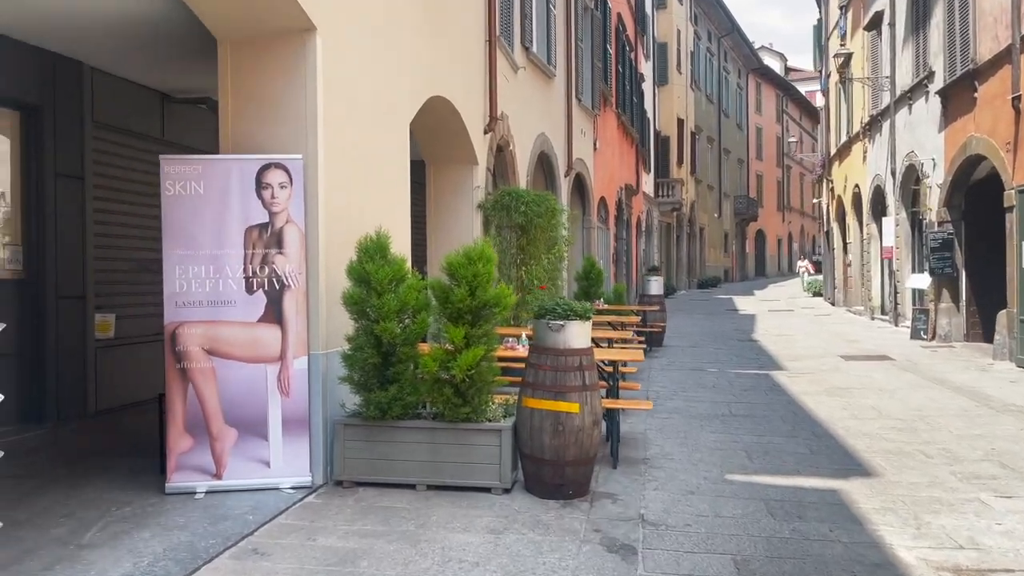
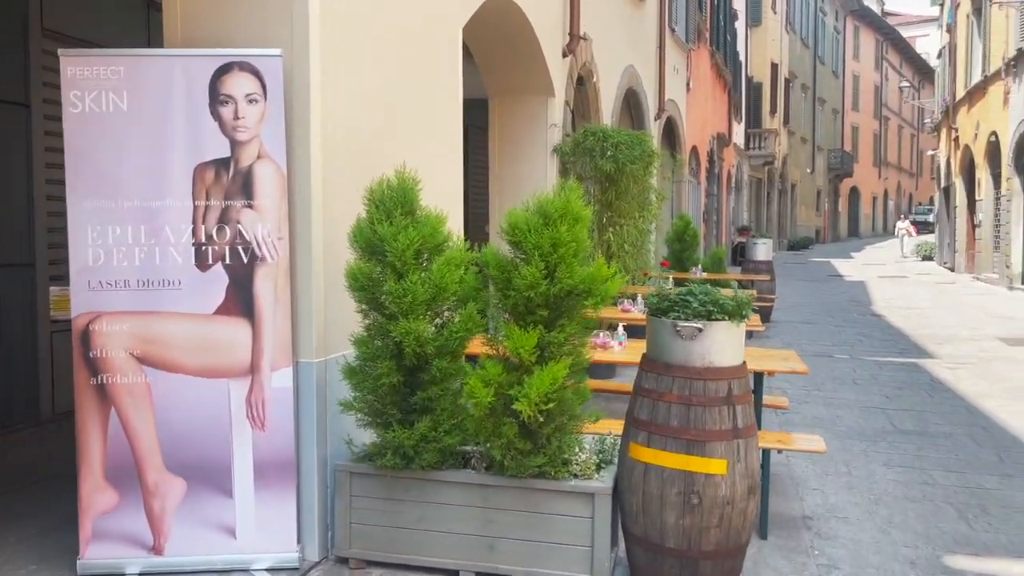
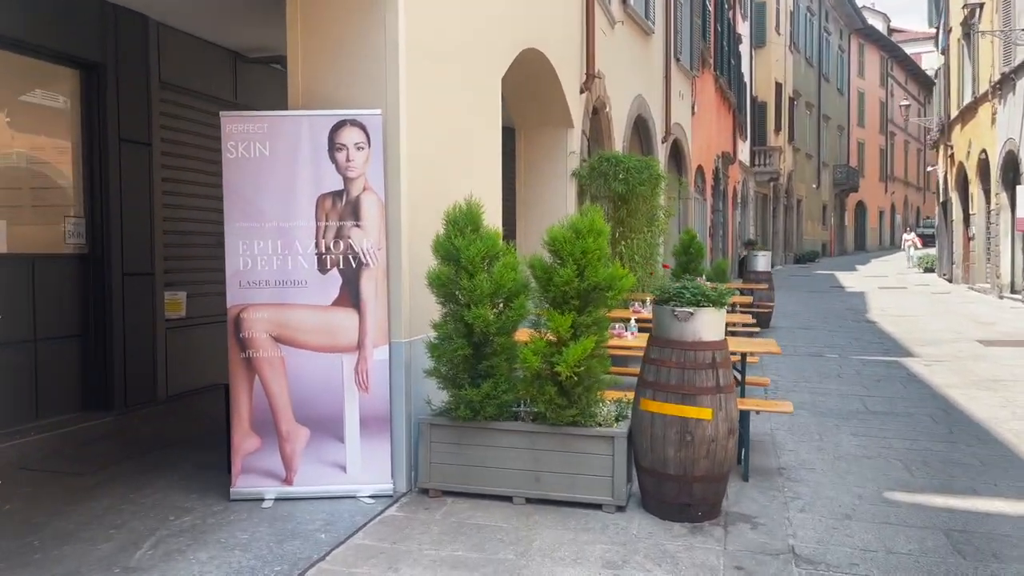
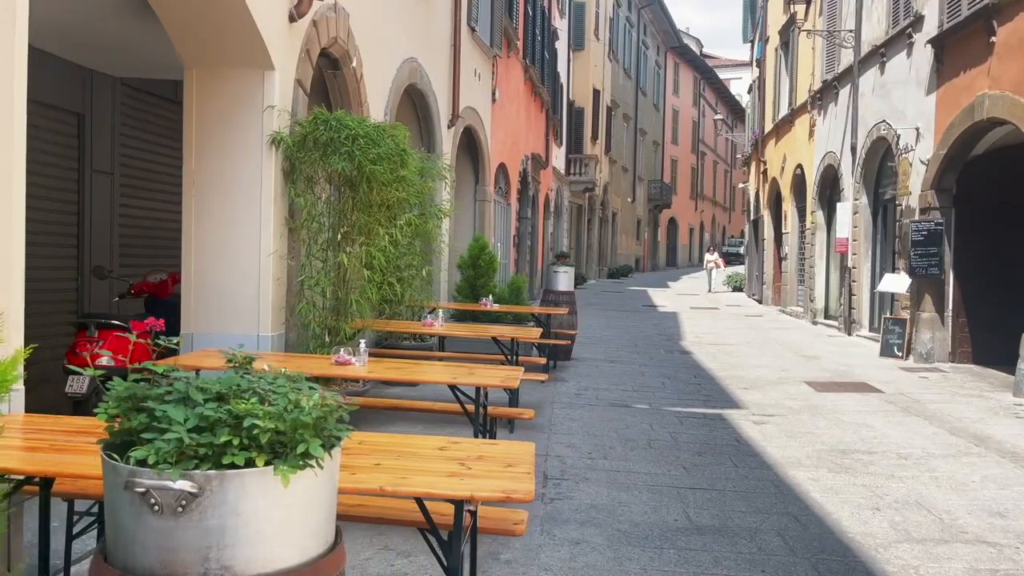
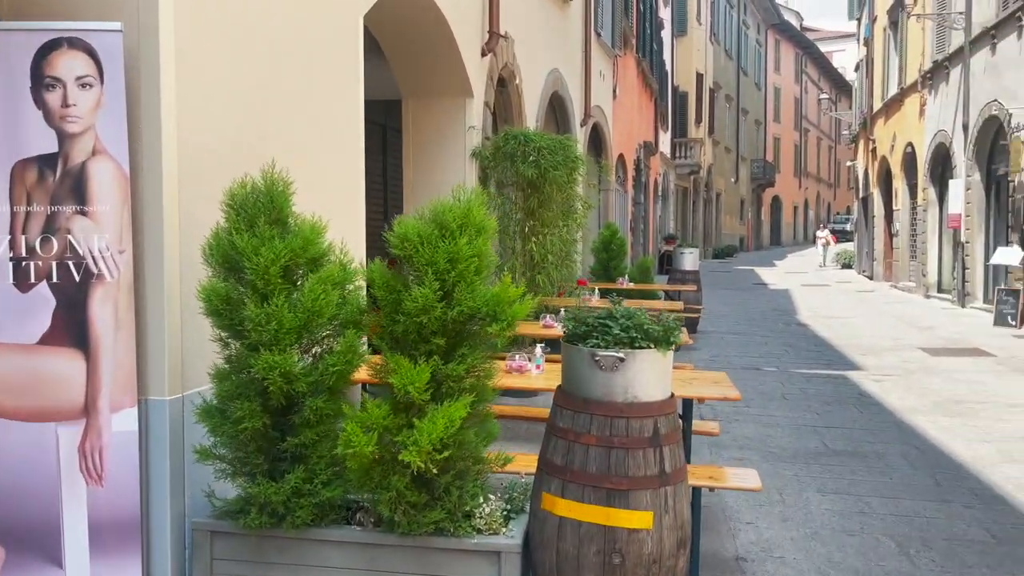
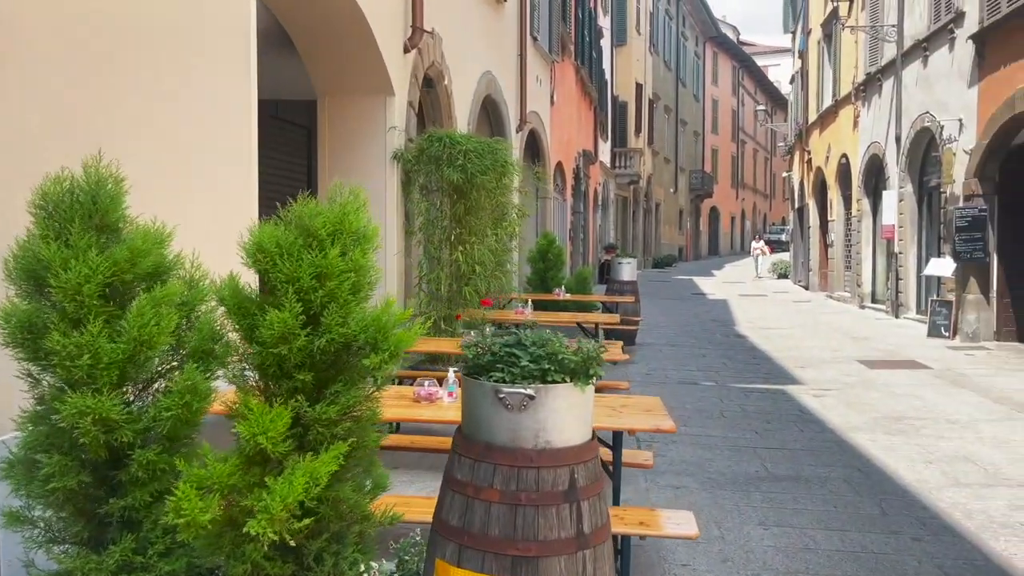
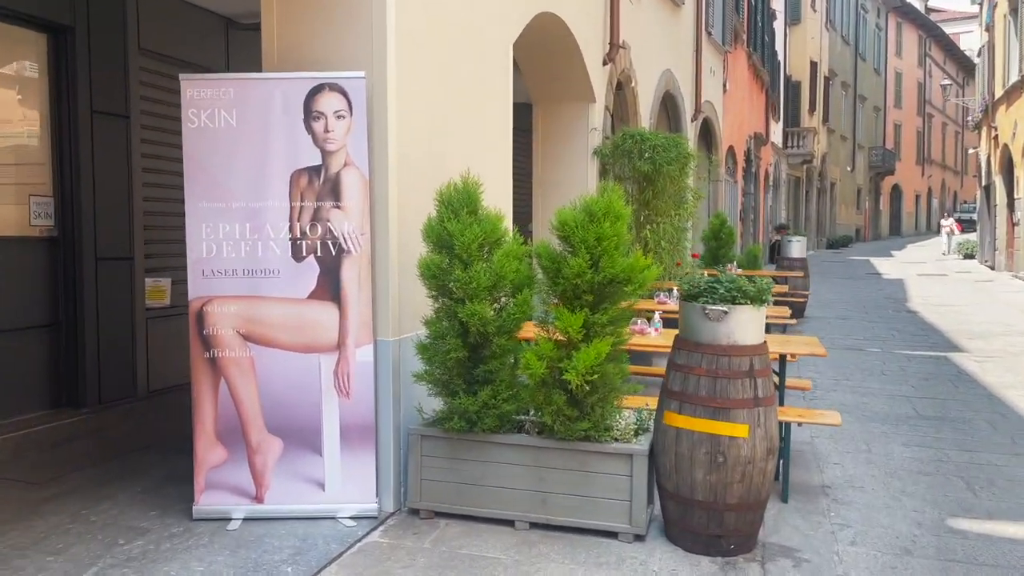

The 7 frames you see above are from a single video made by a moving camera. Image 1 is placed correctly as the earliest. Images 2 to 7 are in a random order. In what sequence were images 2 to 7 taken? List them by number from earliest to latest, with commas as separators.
3, 7, 2, 5, 6, 4
